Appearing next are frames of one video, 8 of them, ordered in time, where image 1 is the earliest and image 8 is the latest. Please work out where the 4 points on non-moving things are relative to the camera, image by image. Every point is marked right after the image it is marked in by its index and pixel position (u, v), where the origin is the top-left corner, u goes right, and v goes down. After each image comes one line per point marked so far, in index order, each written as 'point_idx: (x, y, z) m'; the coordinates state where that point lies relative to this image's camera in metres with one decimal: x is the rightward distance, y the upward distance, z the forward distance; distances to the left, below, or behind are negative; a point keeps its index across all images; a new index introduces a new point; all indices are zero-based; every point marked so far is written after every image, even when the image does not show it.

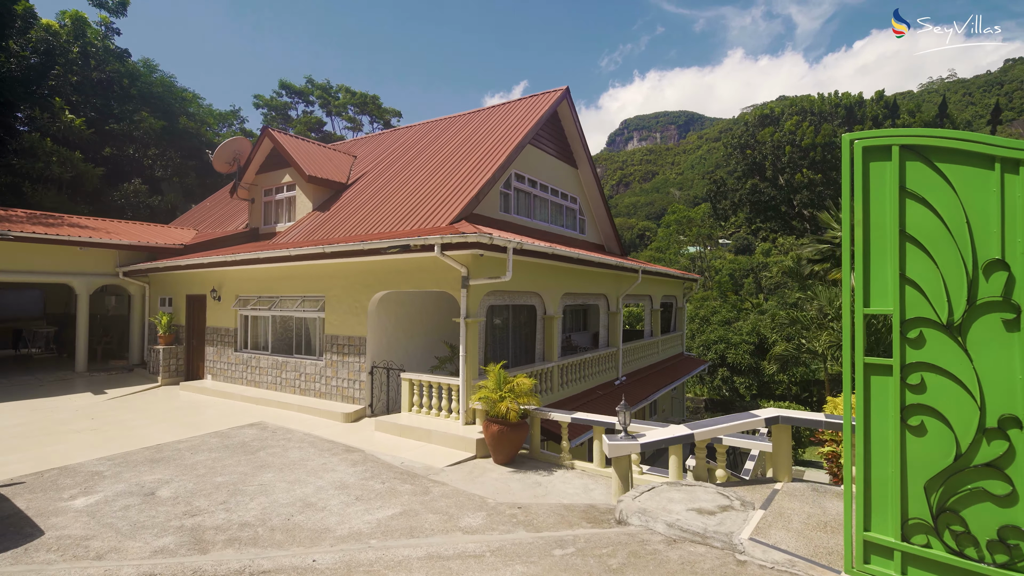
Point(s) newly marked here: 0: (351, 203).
0: (-4.3, +2.2, +13.0) m
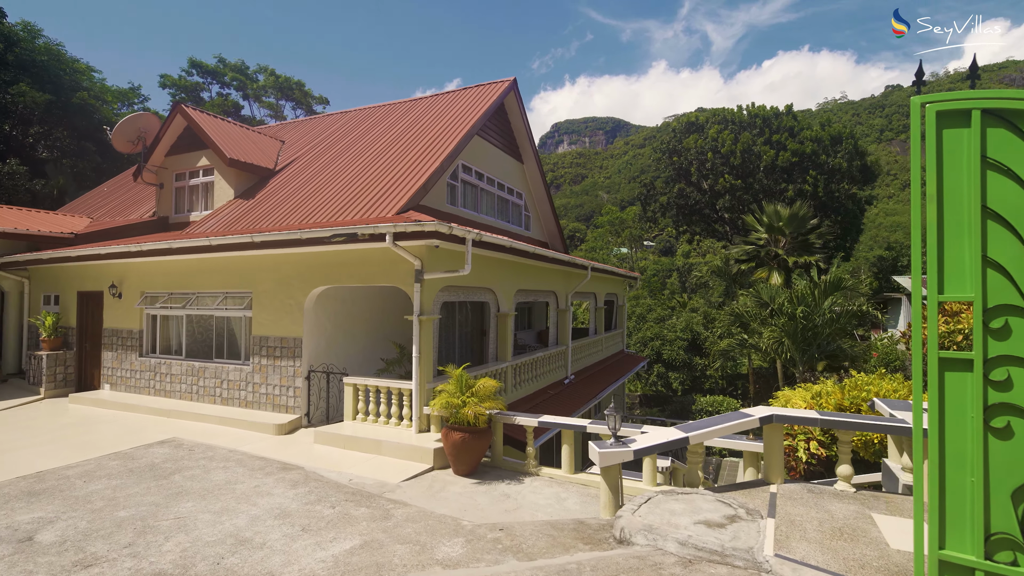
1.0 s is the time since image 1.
0: (-5.6, +2.3, +11.8) m
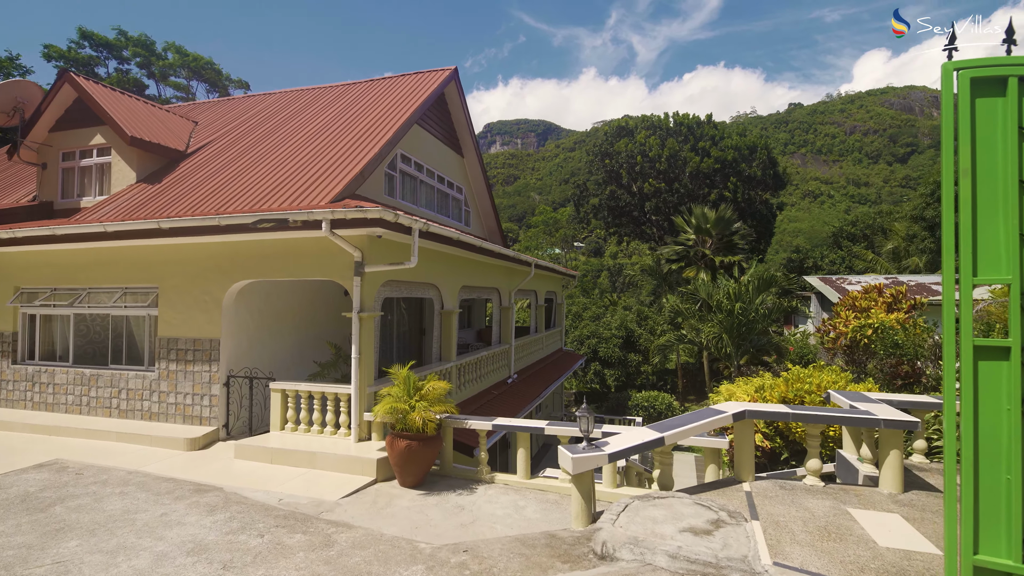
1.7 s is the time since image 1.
0: (-6.9, +2.4, +10.5) m
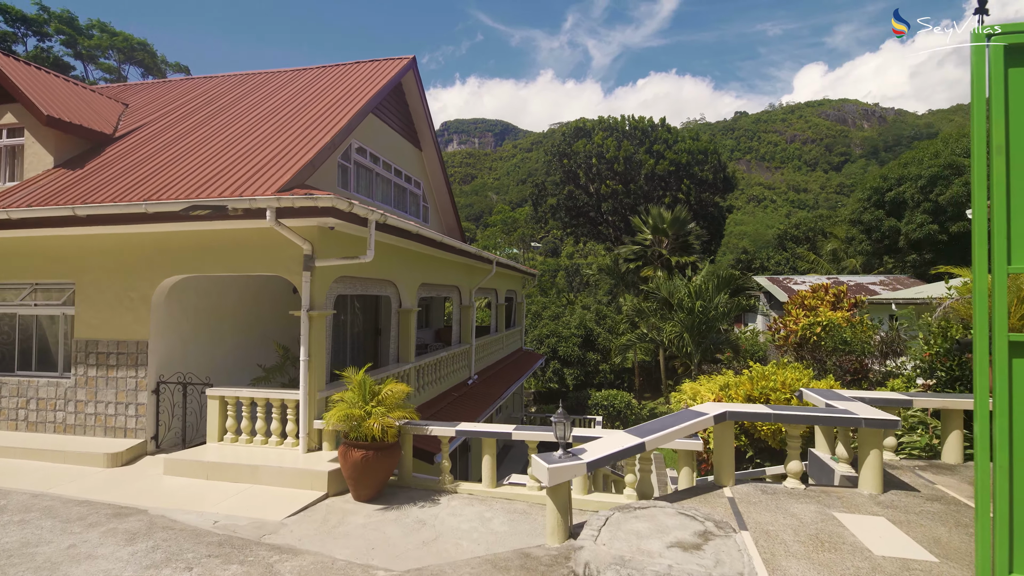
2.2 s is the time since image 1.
0: (-7.6, +2.5, +9.5) m
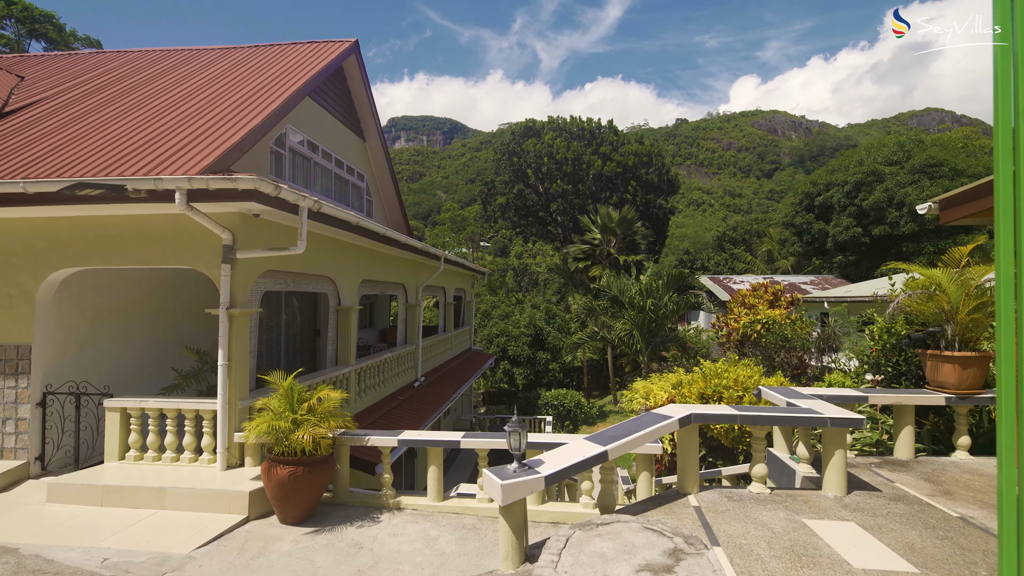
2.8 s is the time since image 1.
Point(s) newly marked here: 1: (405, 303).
0: (-8.5, +2.5, +8.3) m
1: (-2.5, -0.4, +11.4) m
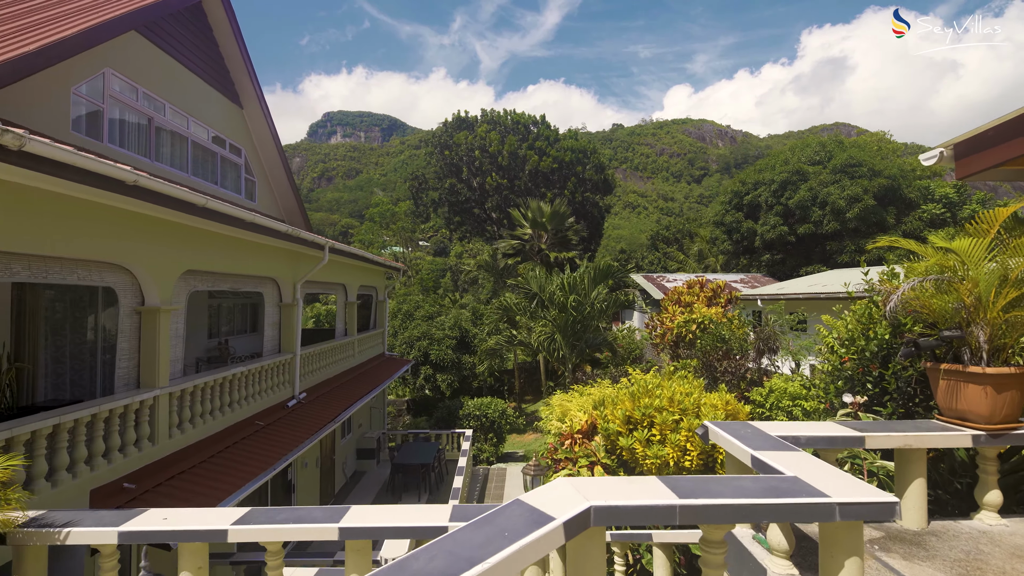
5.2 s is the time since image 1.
0: (-10.0, +2.6, +5.4) m
1: (-4.4, -0.3, +9.2) m
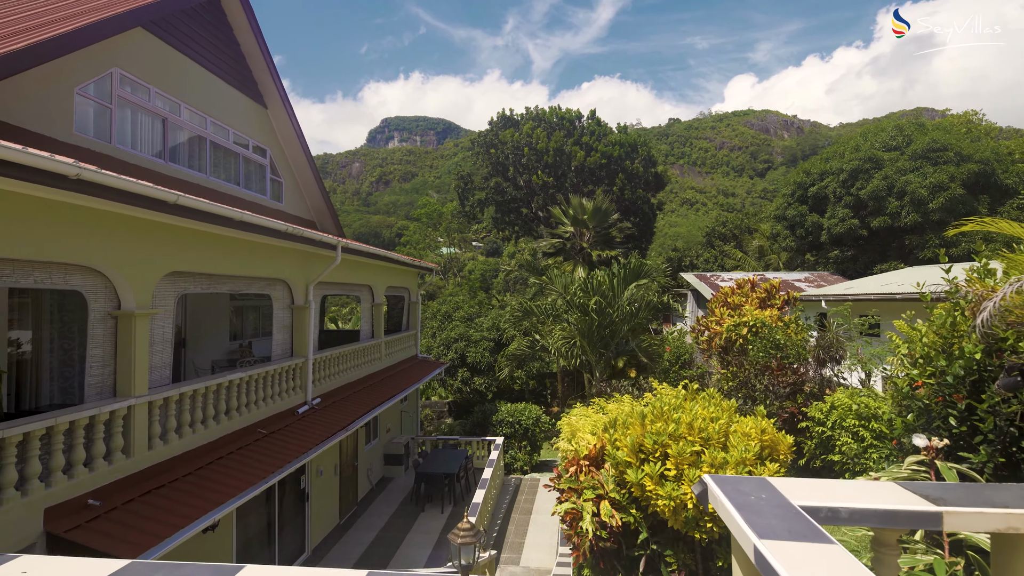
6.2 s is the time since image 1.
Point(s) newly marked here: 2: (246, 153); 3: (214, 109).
0: (-10.1, +2.6, +5.7) m
1: (-4.0, -0.3, +8.9) m
2: (-5.9, +3.0, +11.0) m
3: (-6.0, +3.6, +9.9) m
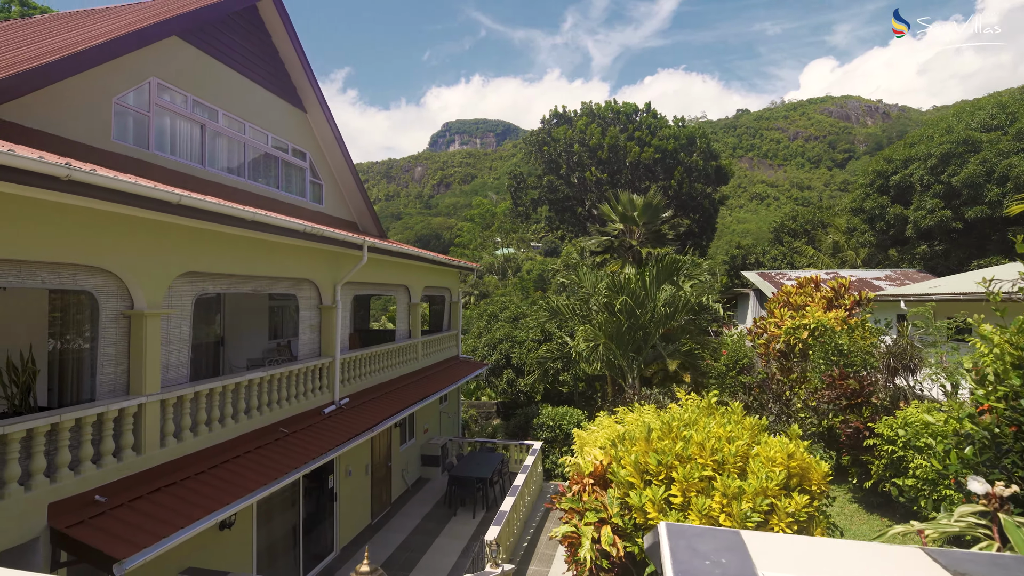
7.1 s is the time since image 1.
0: (-9.9, +2.5, +6.6) m
1: (-3.5, -0.3, +8.9) m
2: (-5.2, +3.0, +11.2) m
3: (-5.4, +3.6, +10.2) m
